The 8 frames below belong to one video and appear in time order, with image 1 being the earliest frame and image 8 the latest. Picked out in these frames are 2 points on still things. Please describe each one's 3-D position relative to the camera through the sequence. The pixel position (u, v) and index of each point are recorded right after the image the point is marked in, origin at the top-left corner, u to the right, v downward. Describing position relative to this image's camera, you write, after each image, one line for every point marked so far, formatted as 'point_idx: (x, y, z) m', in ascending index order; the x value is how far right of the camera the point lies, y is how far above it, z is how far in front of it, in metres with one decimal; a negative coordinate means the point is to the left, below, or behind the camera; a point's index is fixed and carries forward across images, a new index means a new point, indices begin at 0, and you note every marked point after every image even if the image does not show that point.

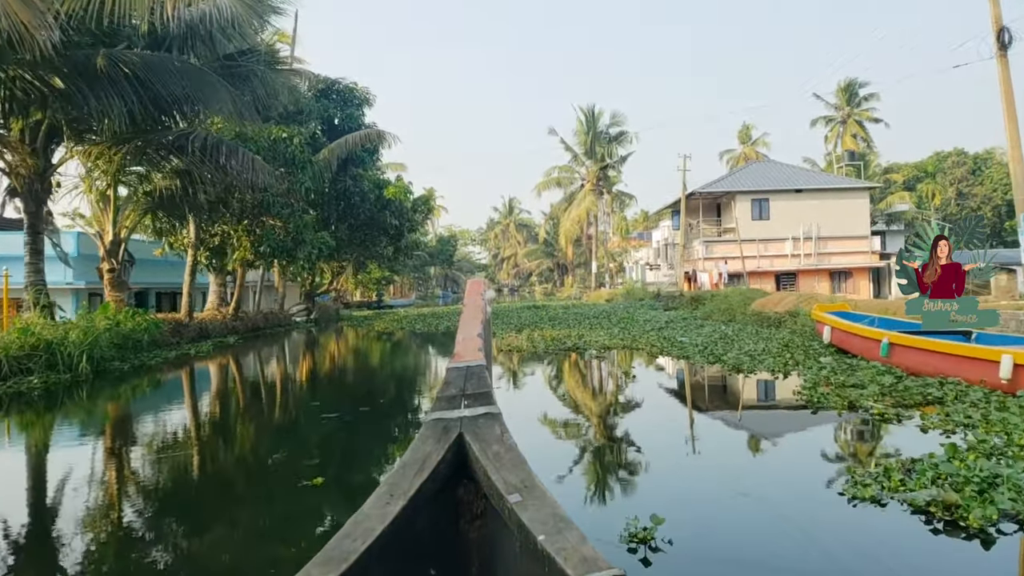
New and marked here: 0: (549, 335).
0: (+0.8, -1.2, +17.0) m
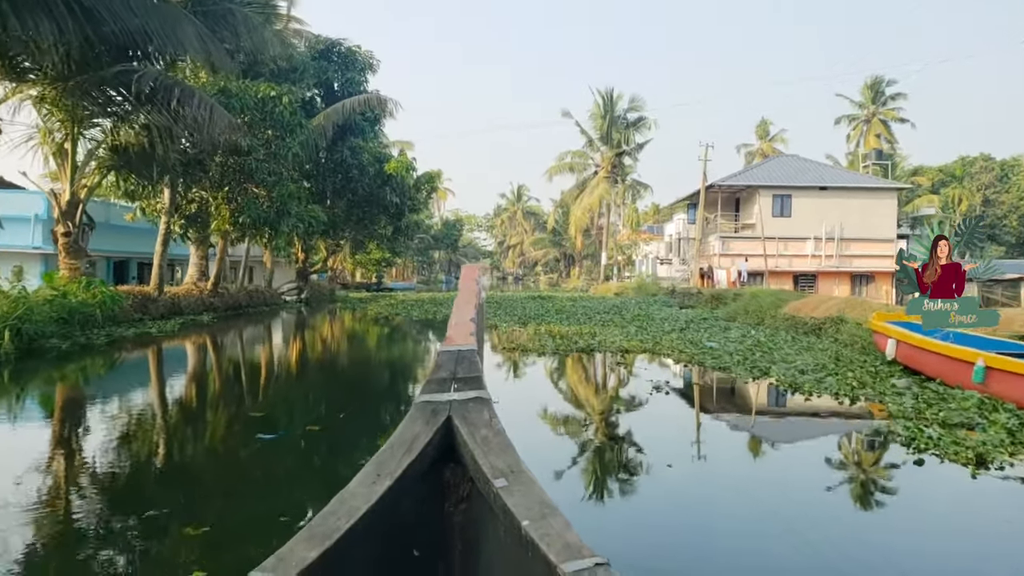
0: (+0.9, -0.9, +15.5) m
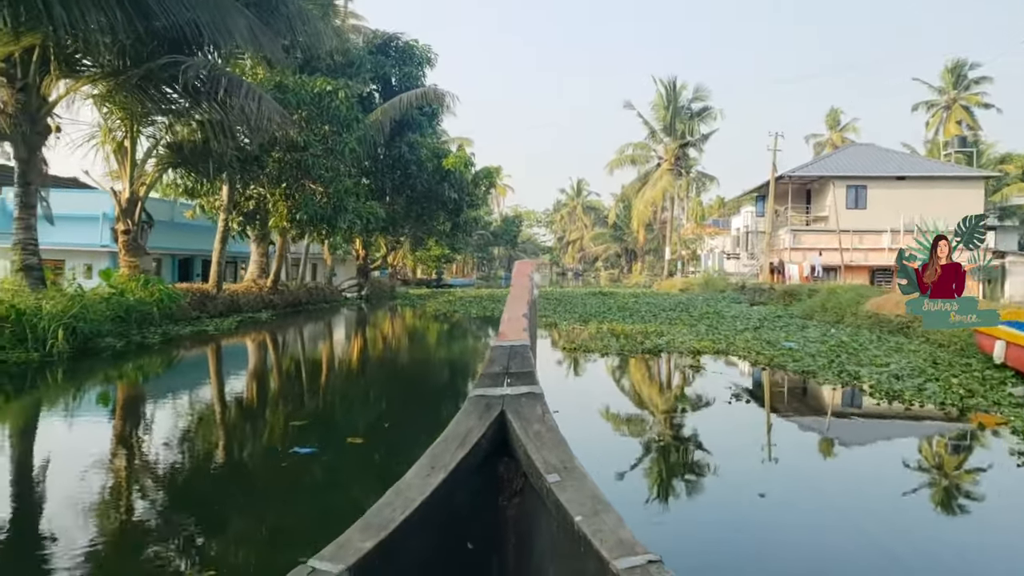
0: (+2.2, -0.9, +14.9) m
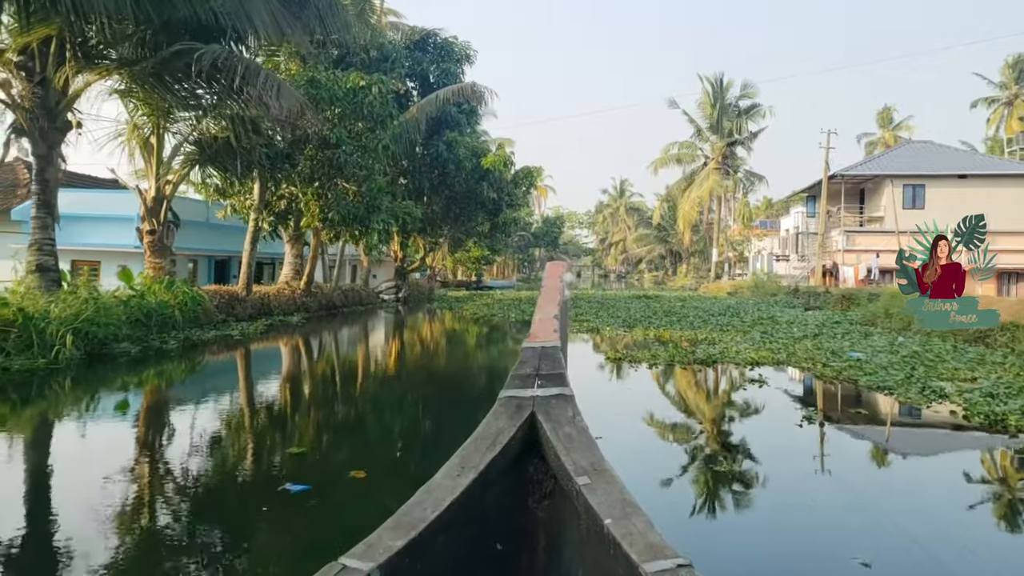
0: (+3.0, -0.9, +14.0) m
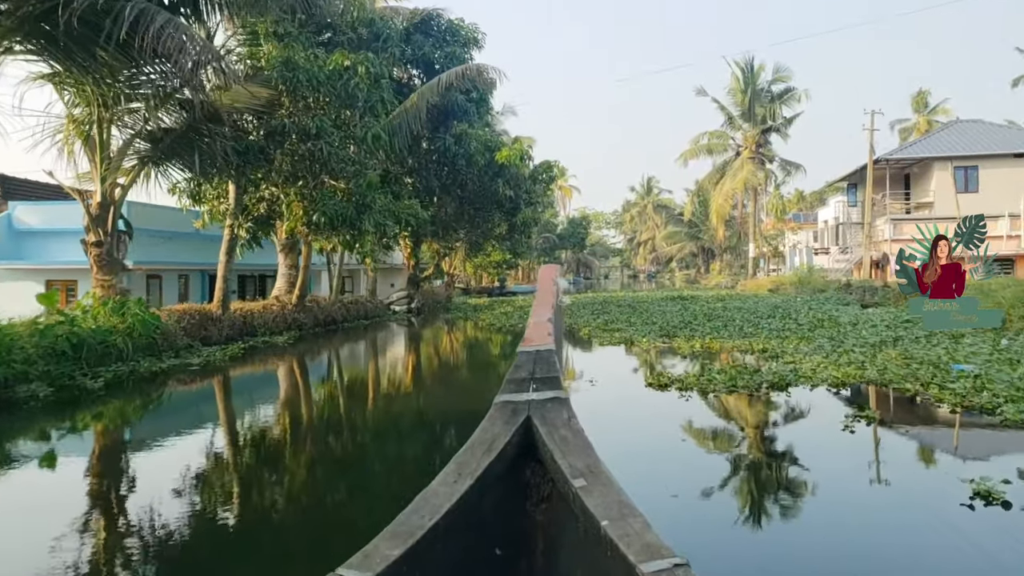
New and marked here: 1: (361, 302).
0: (+3.4, -0.9, +12.1) m
1: (-4.2, -0.4, +19.3) m
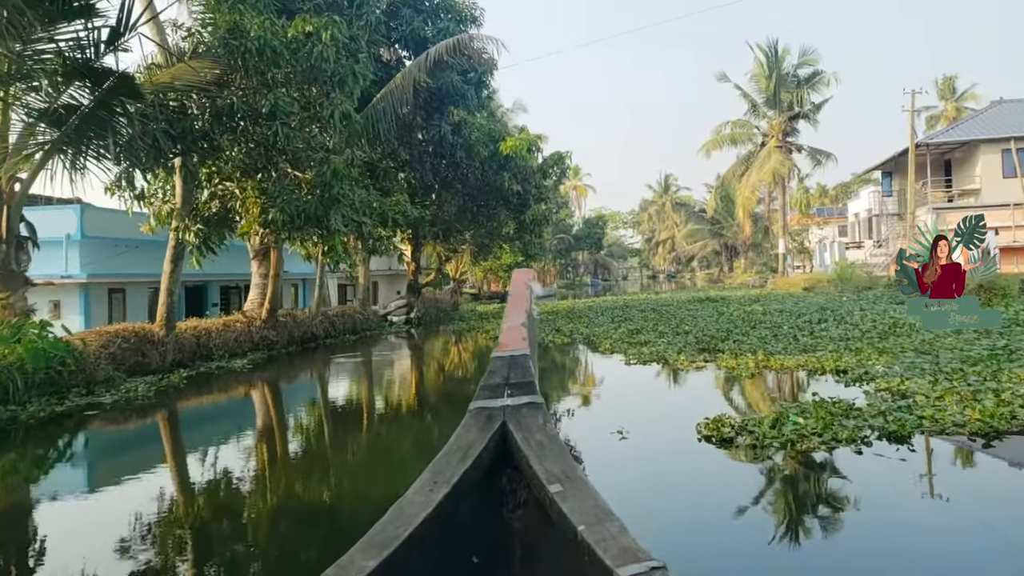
0: (+3.5, -1.0, +10.1) m
1: (-4.0, -0.6, +17.4) m
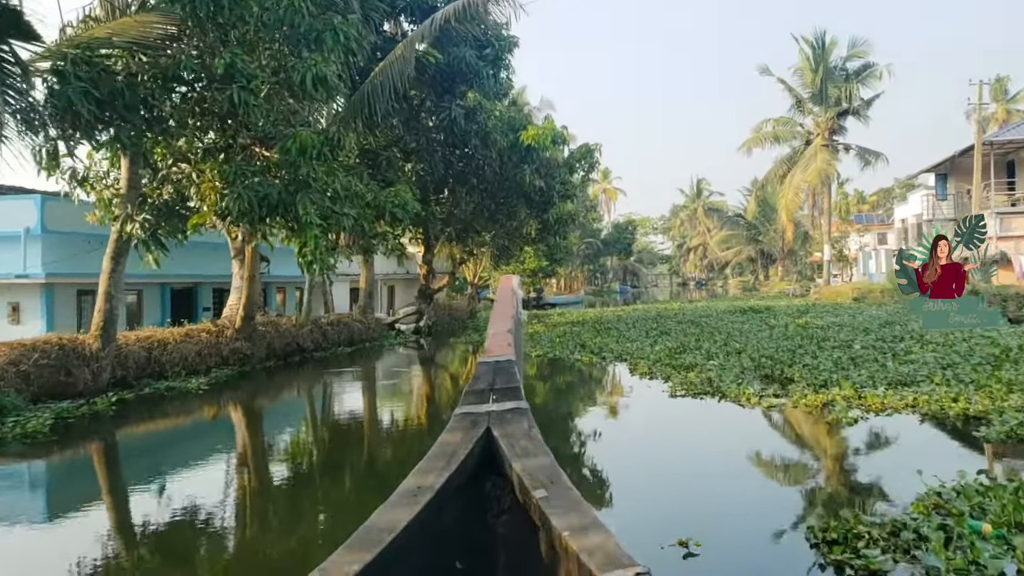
0: (+3.6, -1.1, +8.2) m
1: (-3.5, -0.7, +15.8) m
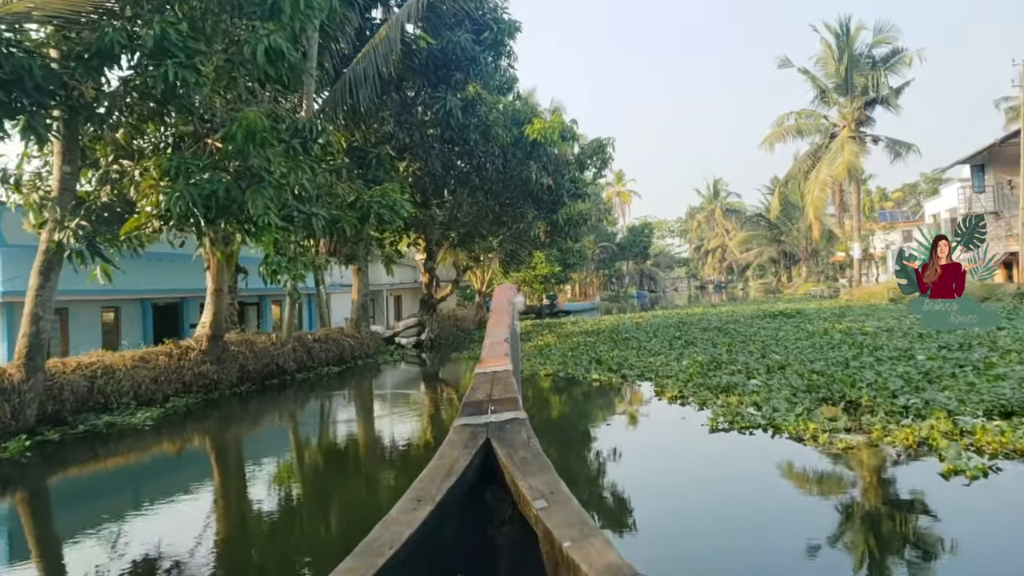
0: (+3.7, -1.1, +6.9) m
1: (-3.3, -1.0, +14.6) m
